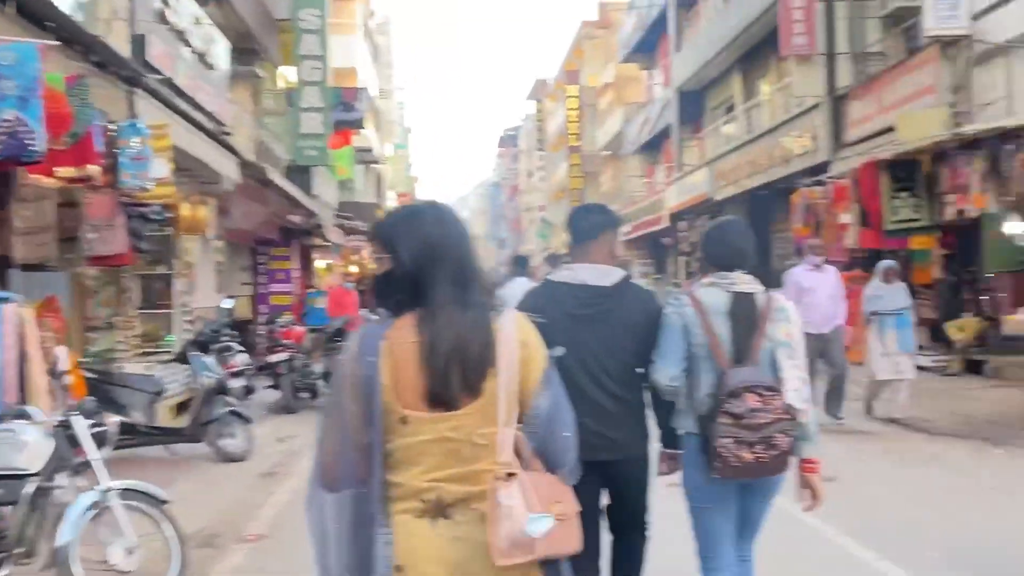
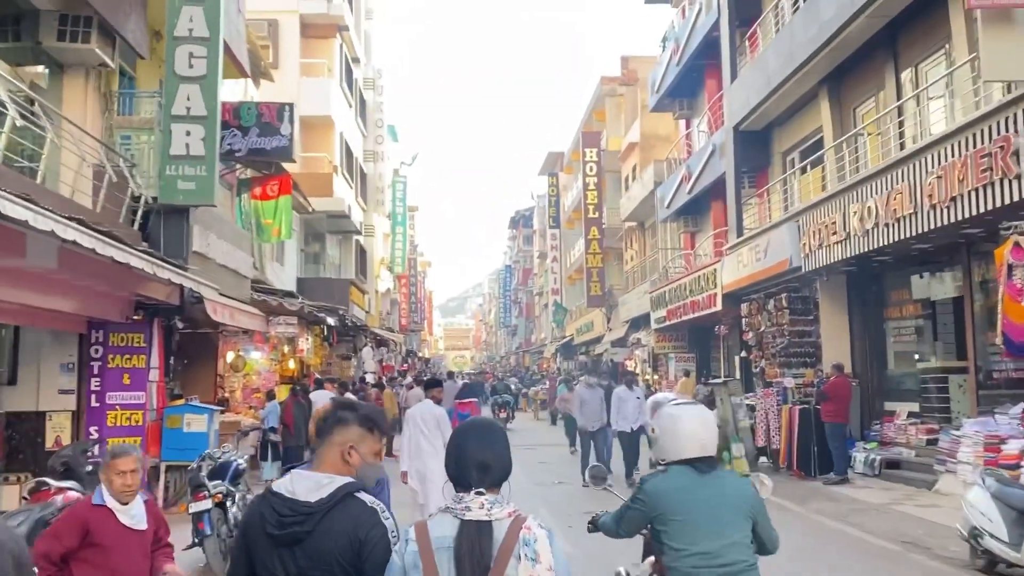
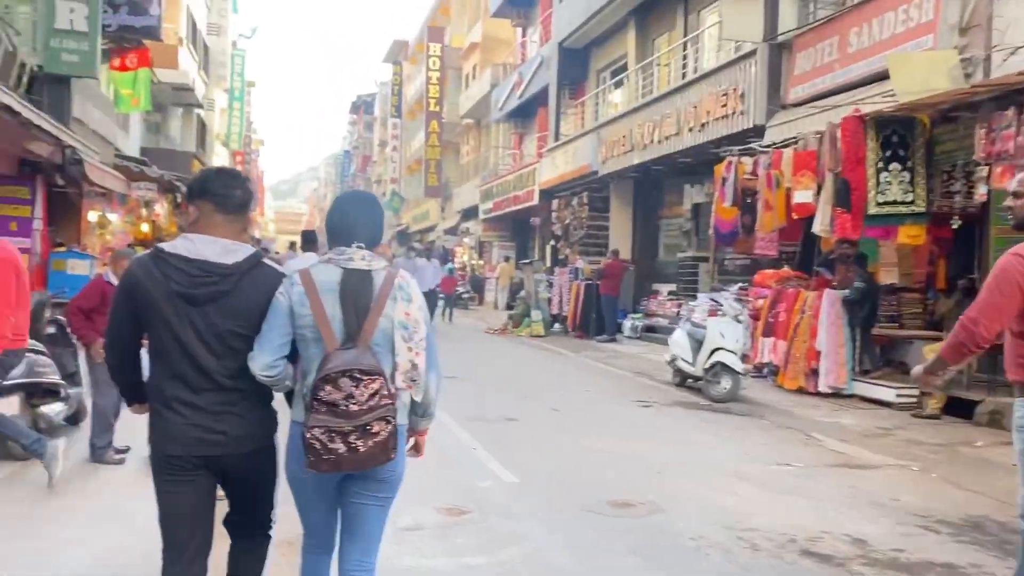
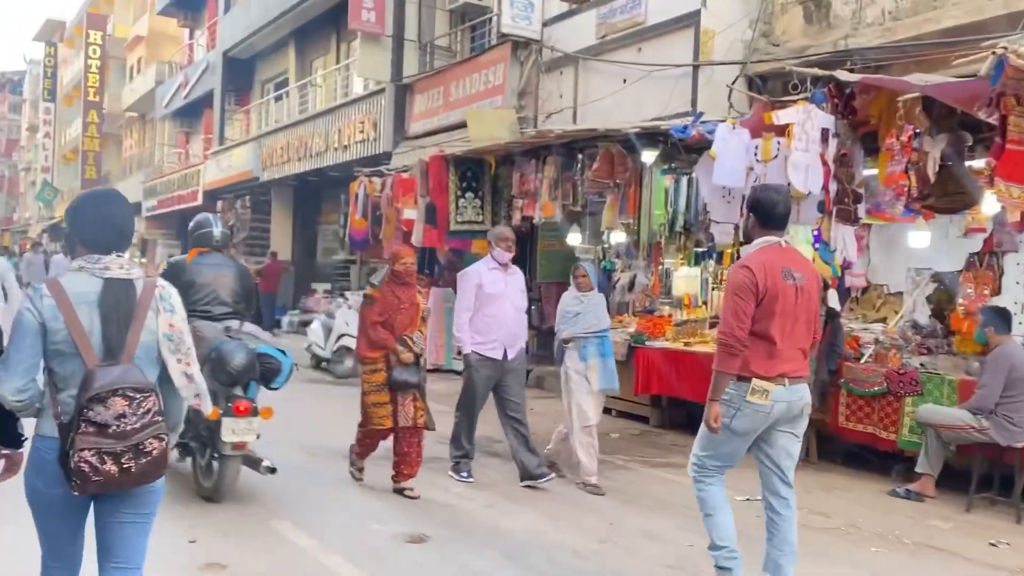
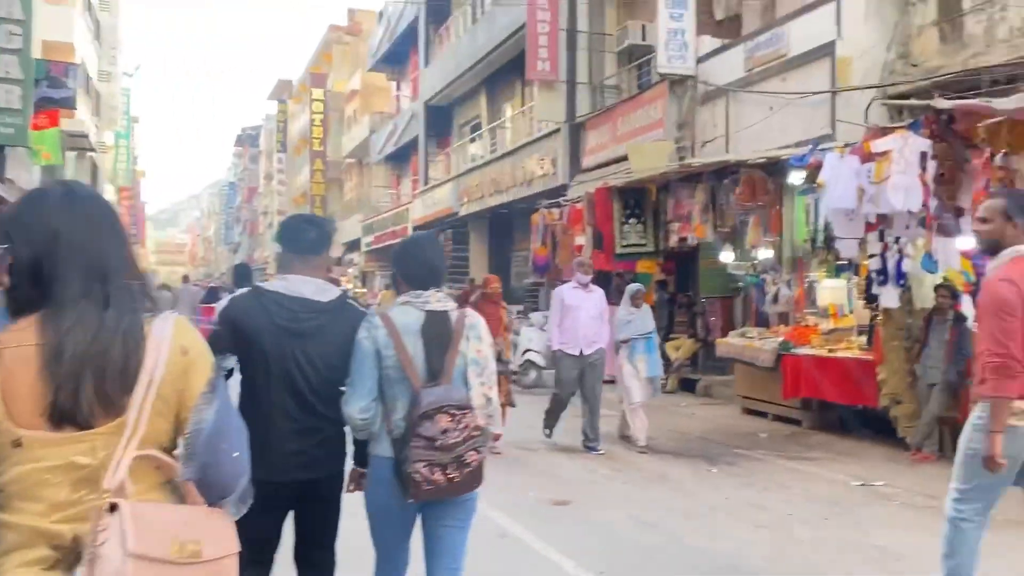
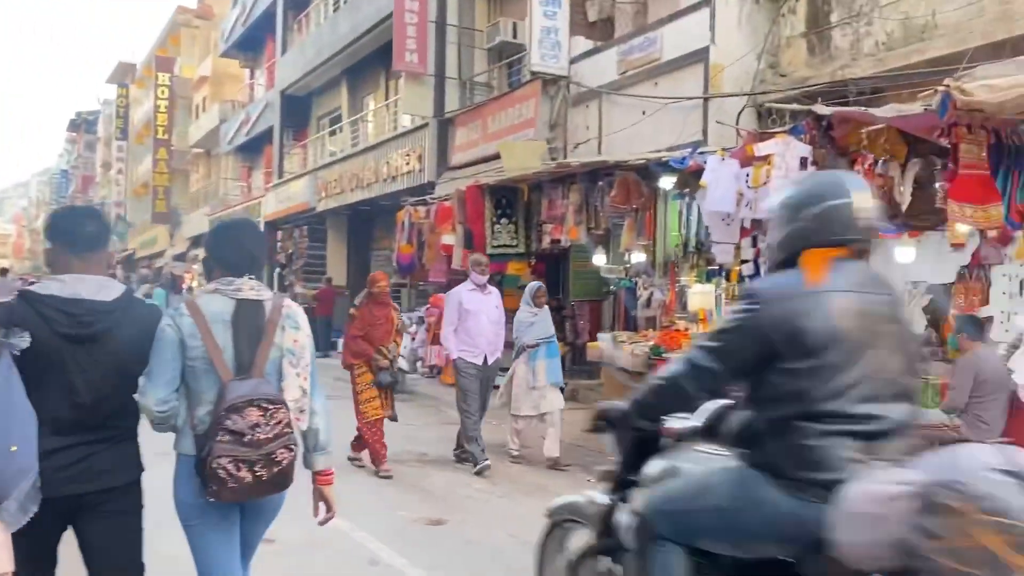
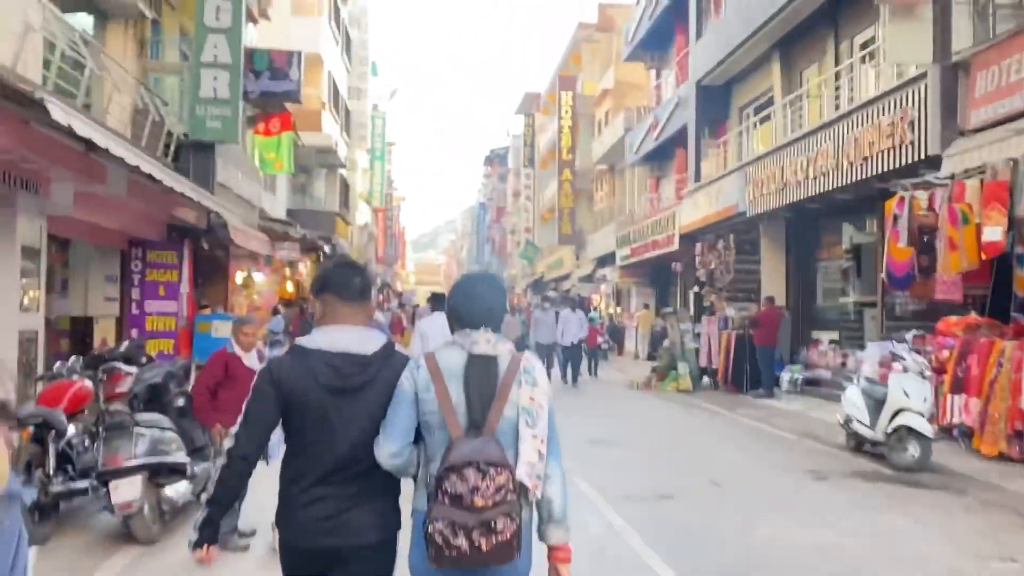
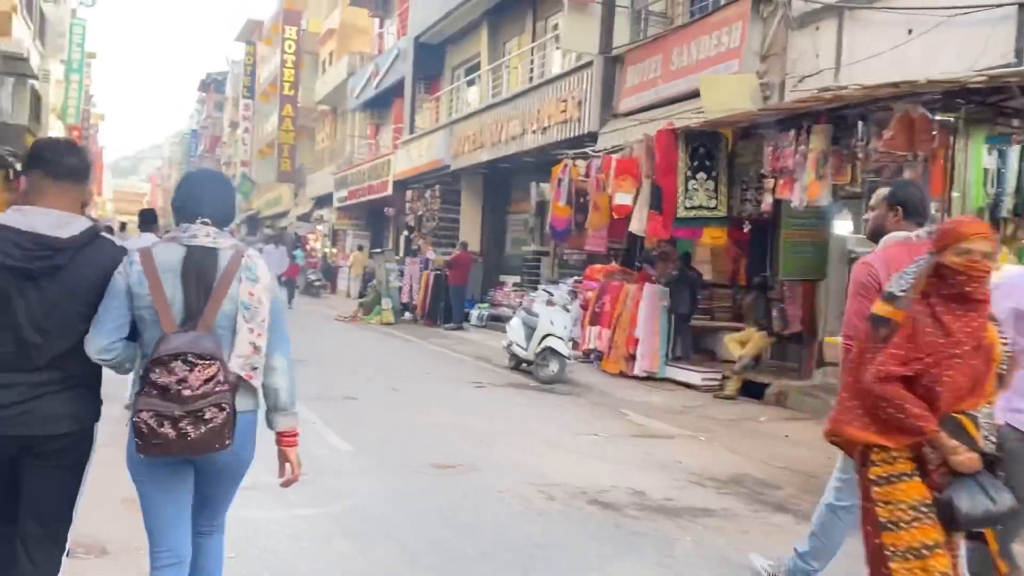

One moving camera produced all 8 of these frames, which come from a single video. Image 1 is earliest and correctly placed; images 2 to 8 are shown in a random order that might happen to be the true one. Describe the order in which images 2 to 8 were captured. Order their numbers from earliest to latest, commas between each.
5, 6, 4, 8, 3, 7, 2
